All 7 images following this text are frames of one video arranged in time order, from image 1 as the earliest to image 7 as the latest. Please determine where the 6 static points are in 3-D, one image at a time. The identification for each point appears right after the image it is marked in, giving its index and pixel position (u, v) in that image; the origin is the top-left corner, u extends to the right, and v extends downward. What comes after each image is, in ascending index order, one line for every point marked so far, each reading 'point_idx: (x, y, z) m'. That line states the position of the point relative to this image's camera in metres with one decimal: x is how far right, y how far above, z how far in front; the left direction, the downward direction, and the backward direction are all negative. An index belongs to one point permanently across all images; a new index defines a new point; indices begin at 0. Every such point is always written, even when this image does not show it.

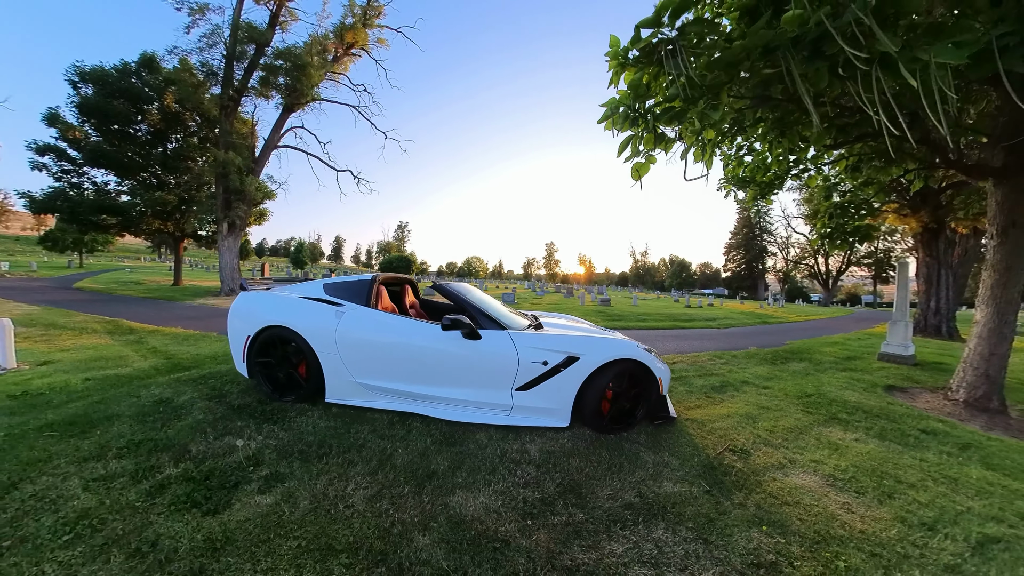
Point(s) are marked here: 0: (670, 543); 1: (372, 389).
0: (+0.7, -1.1, +1.8) m
1: (-1.0, -0.7, +2.7) m
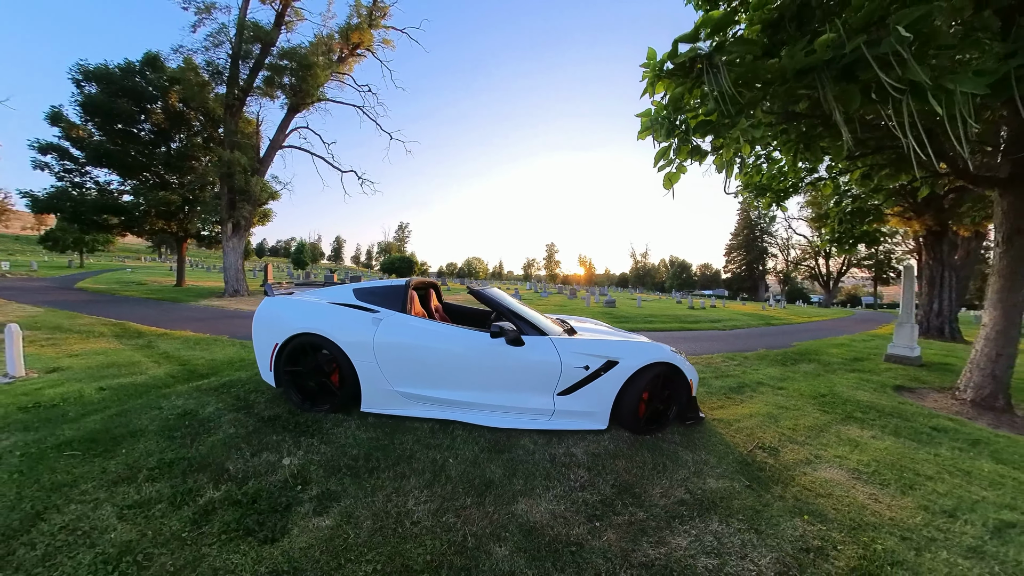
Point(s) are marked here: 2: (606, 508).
0: (+1.0, -1.2, +2.0) m
1: (-0.7, -0.8, +2.9) m
2: (+0.5, -1.1, +2.1) m
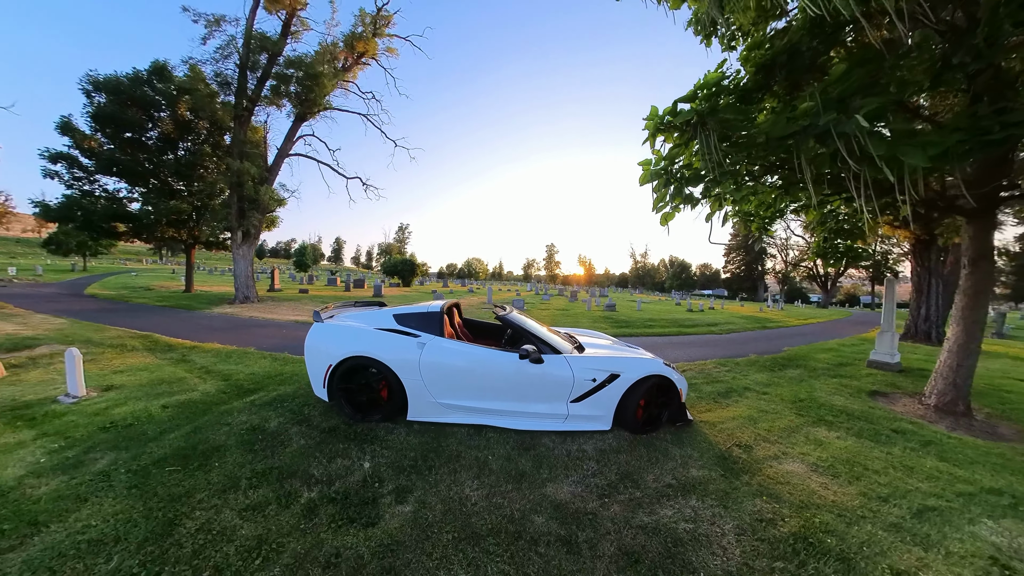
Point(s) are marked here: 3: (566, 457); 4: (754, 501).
0: (+1.2, -1.4, +2.7) m
1: (-0.5, -1.0, +3.5) m
2: (+0.7, -1.4, +2.8) m
3: (+0.4, -1.3, +3.2) m
4: (+1.7, -1.5, +2.8) m
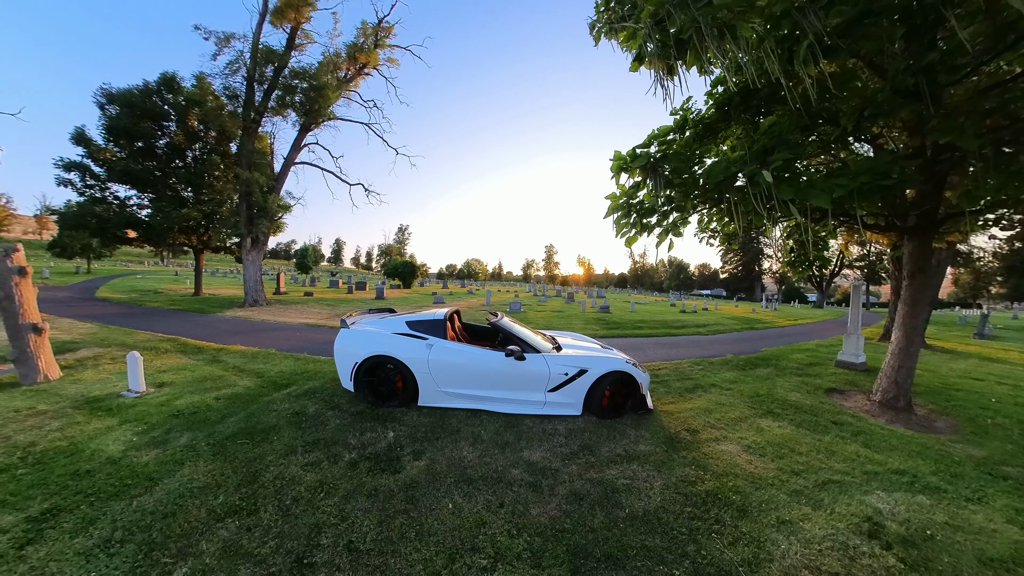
0: (+1.1, -1.6, +3.5) m
1: (-0.6, -1.2, +4.4) m
2: (+0.6, -1.5, +3.6) m
3: (+0.3, -1.5, +4.0) m
4: (+1.6, -1.6, +3.7) m
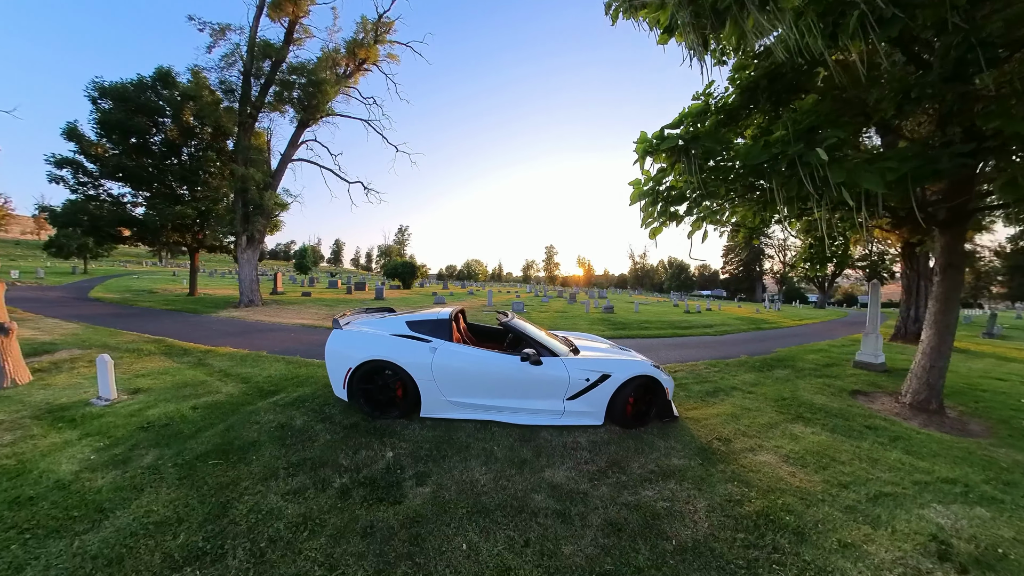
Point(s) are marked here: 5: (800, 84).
0: (+1.3, -1.5, +3.1) m
1: (-0.5, -1.1, +3.9) m
2: (+0.7, -1.5, +3.2) m
3: (+0.4, -1.4, +3.6) m
4: (+1.7, -1.6, +3.2) m
5: (+3.5, +2.5, +4.9) m
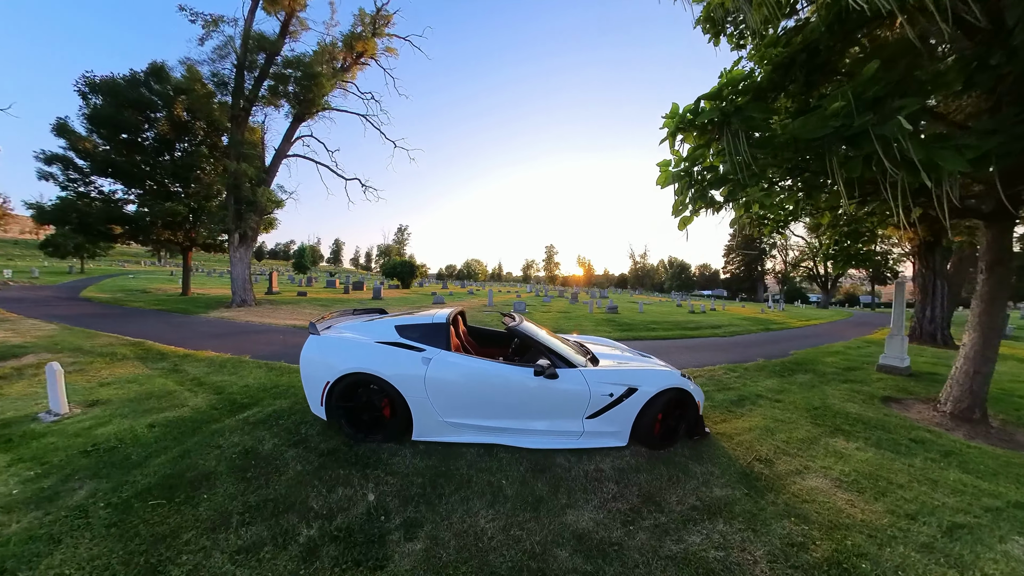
0: (+1.3, -1.5, +2.5) m
1: (-0.4, -1.1, +3.4) m
2: (+0.8, -1.5, +2.6) m
3: (+0.5, -1.4, +3.0) m
4: (+1.8, -1.6, +2.7) m
5: (+3.6, +2.5, +4.4) m
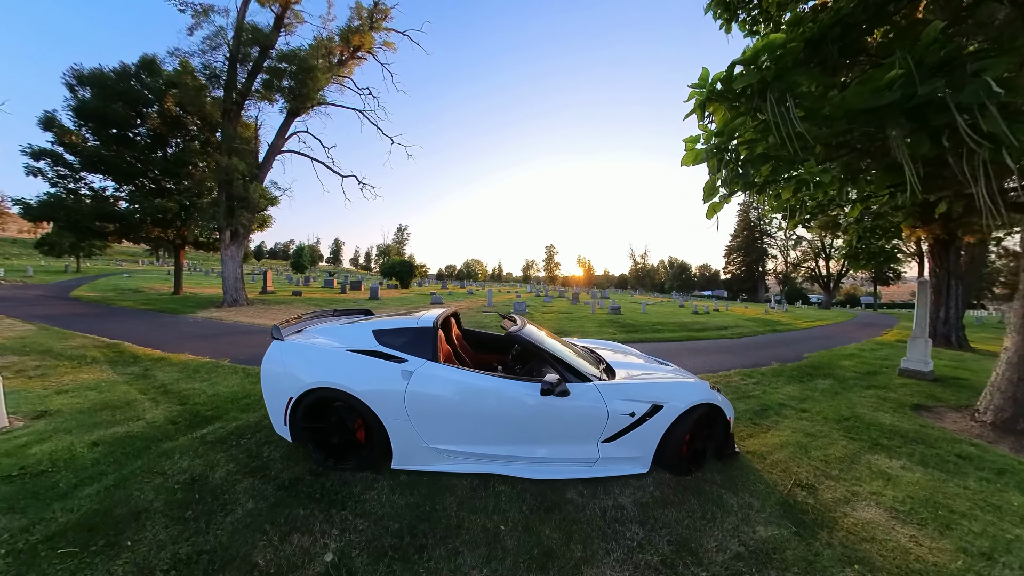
0: (+1.3, -1.5, +2.0) m
1: (-0.4, -1.1, +2.9) m
2: (+0.8, -1.4, +2.1) m
3: (+0.5, -1.4, +2.5) m
4: (+1.8, -1.5, +2.2) m
5: (+3.6, +2.5, +3.8) m
